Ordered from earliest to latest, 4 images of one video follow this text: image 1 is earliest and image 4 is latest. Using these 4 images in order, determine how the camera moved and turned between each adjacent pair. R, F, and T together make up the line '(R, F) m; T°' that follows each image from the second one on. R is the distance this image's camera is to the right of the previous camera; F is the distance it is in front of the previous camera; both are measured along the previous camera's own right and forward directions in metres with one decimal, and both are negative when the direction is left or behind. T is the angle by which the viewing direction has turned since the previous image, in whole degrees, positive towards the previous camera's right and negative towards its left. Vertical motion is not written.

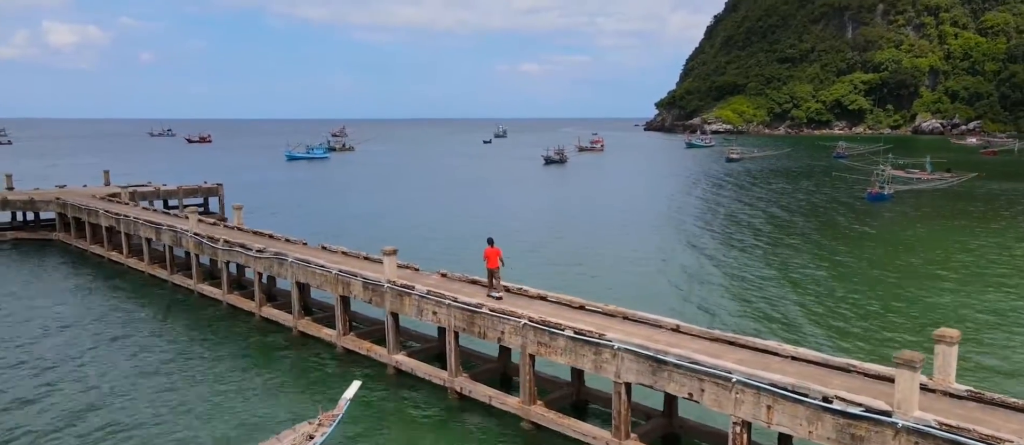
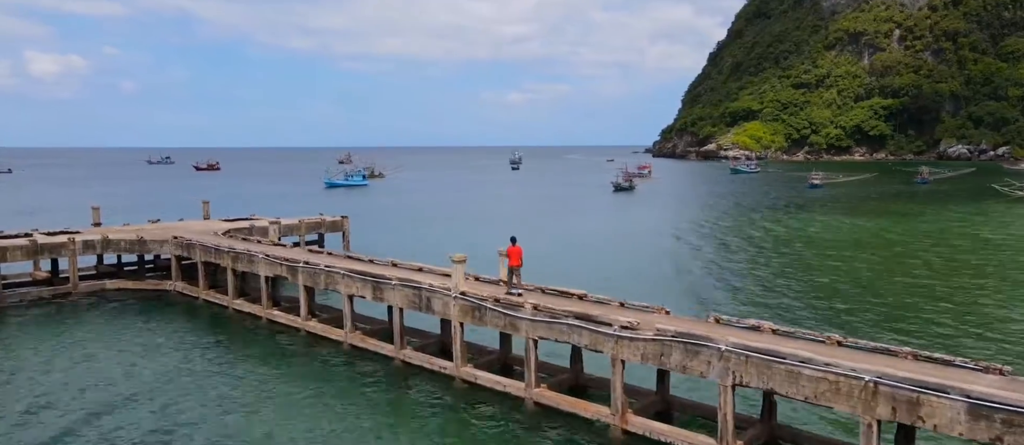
(-7.1, +5.1) m; 0°
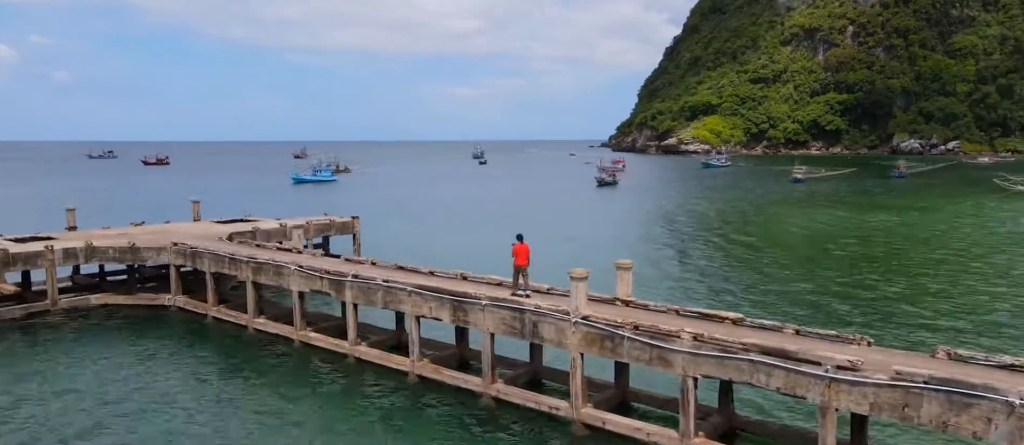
(-6.7, +6.4) m; +4°
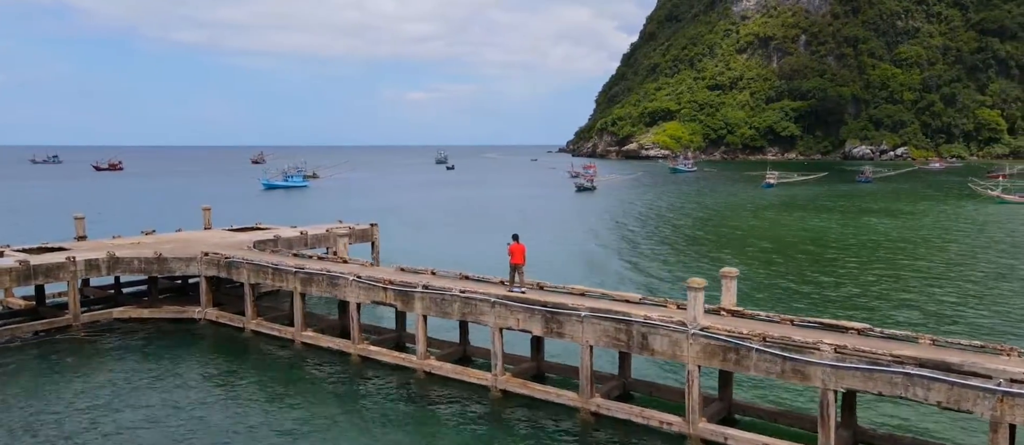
(-5.7, +1.6) m; +4°
